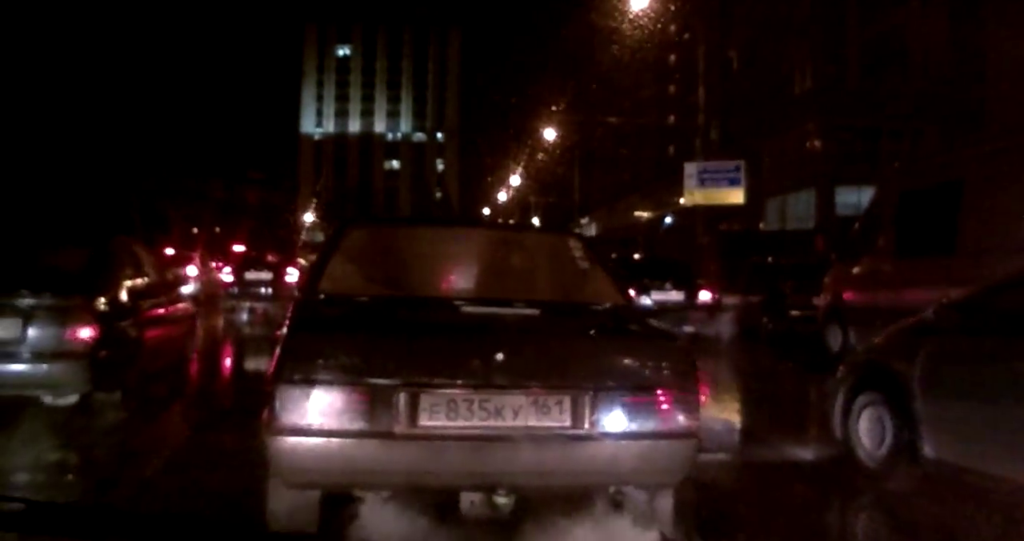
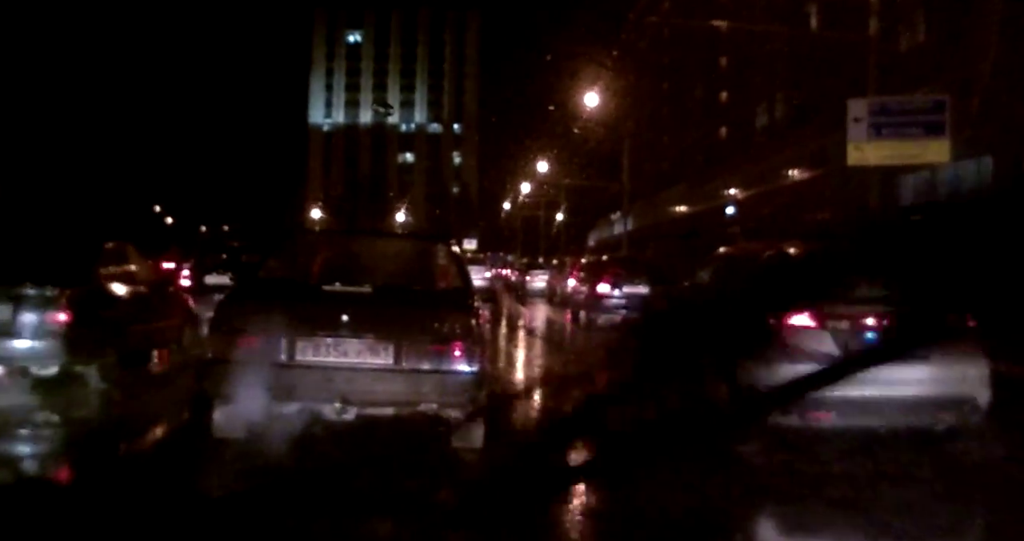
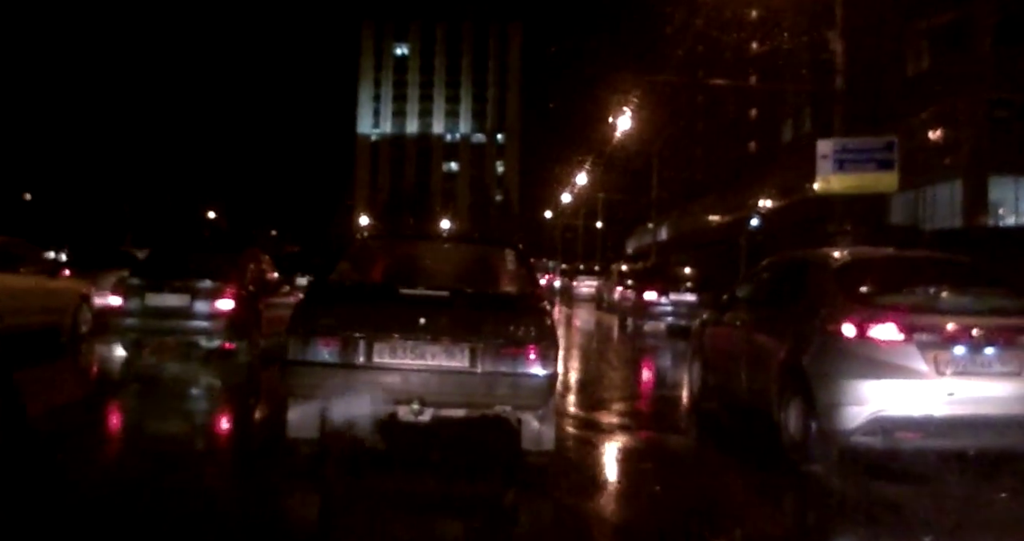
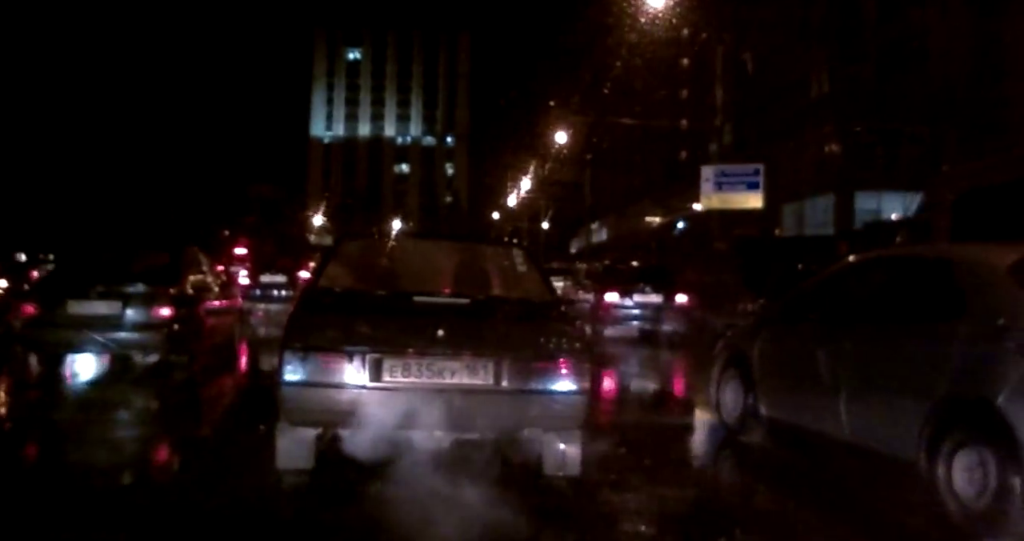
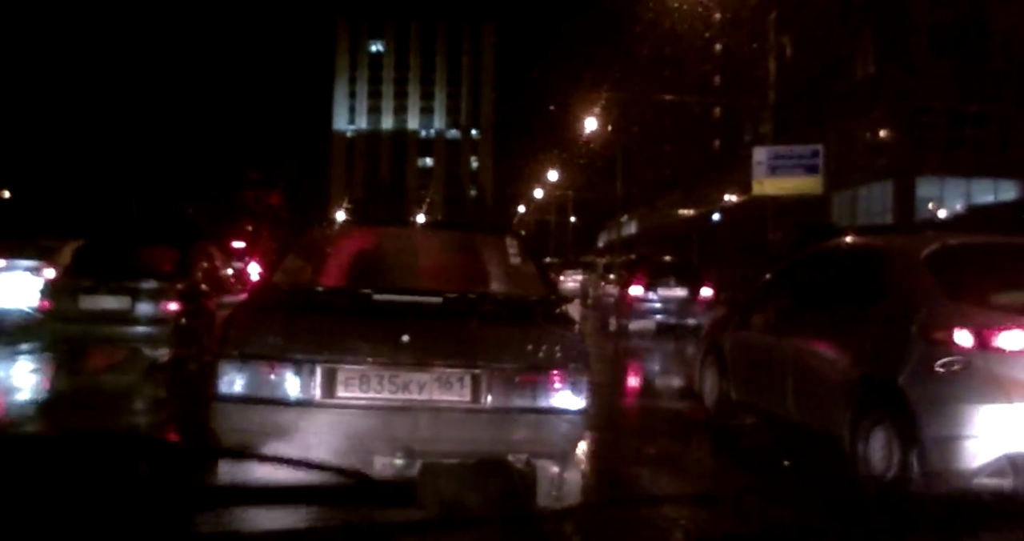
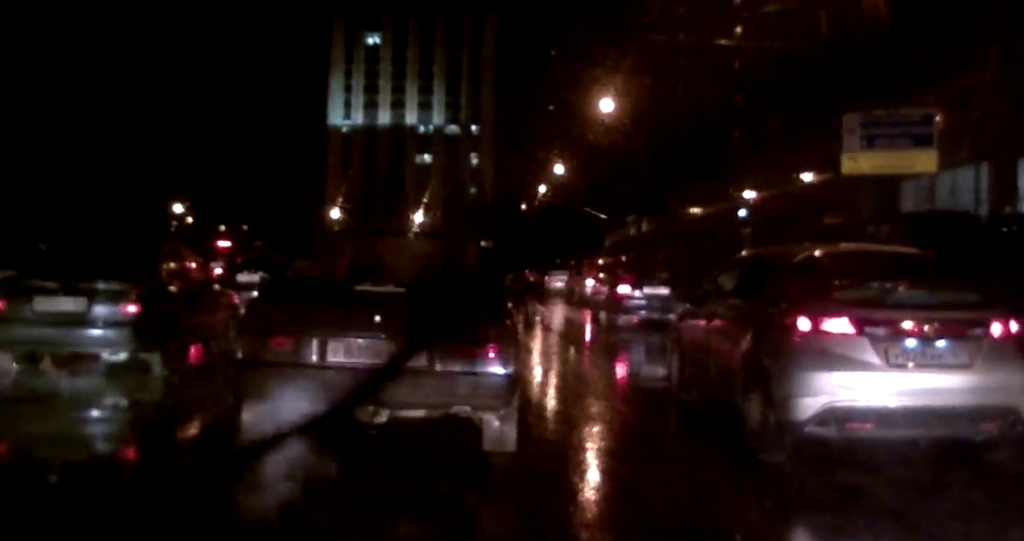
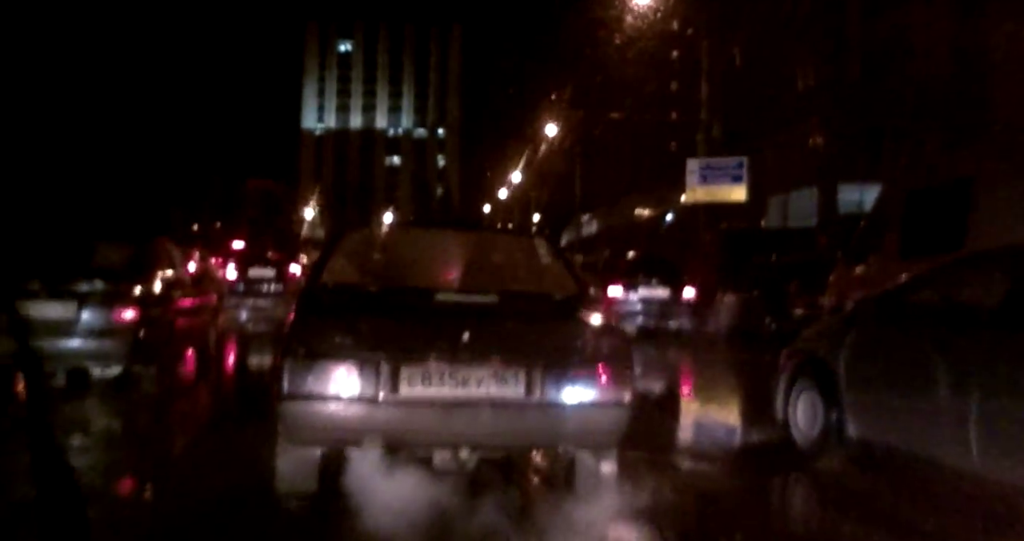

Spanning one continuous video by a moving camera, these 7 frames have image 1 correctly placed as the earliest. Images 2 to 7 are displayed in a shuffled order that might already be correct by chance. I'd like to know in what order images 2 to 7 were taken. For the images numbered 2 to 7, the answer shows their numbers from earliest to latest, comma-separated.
7, 4, 5, 3, 6, 2
